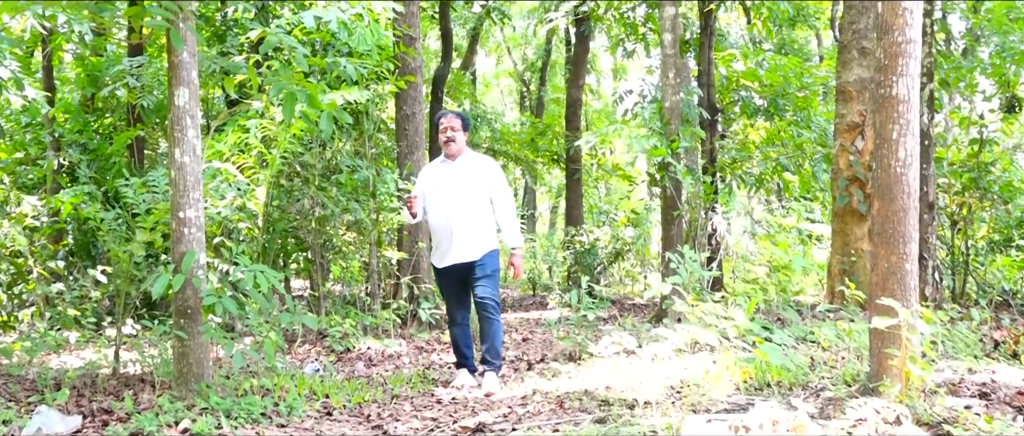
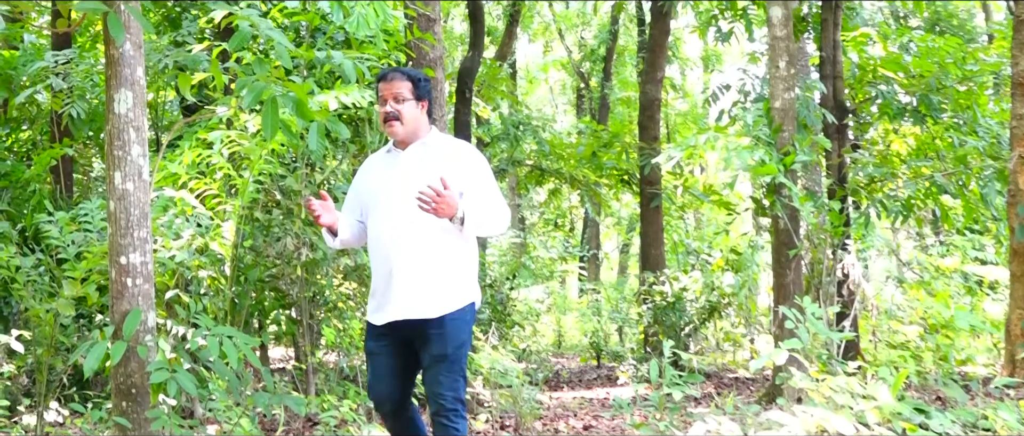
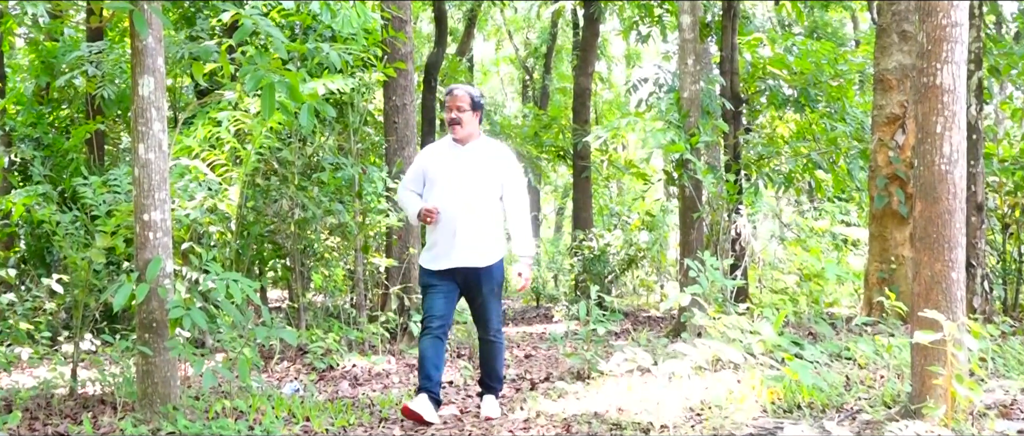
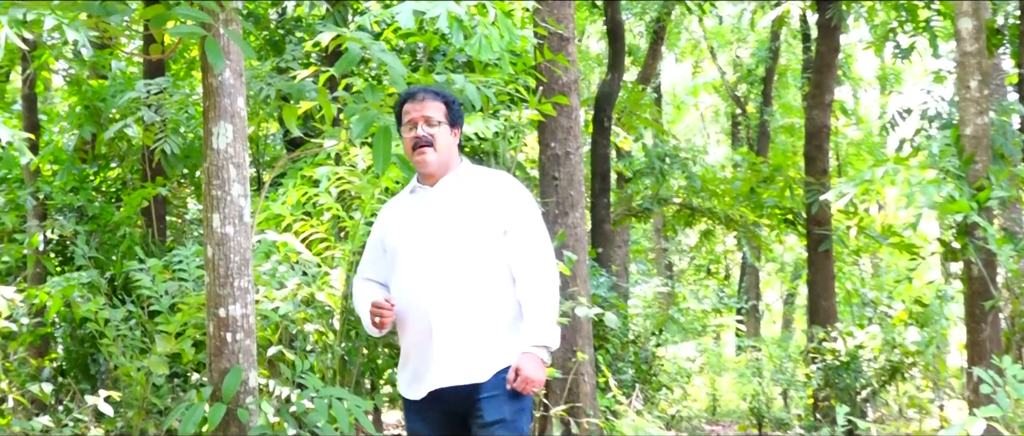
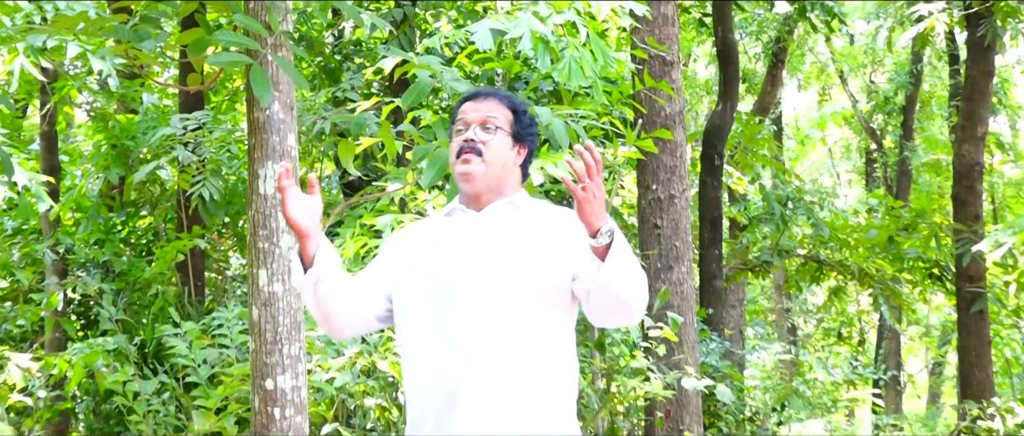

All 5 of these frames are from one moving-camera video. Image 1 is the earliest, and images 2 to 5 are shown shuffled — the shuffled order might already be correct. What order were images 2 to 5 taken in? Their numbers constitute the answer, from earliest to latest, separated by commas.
3, 2, 4, 5
